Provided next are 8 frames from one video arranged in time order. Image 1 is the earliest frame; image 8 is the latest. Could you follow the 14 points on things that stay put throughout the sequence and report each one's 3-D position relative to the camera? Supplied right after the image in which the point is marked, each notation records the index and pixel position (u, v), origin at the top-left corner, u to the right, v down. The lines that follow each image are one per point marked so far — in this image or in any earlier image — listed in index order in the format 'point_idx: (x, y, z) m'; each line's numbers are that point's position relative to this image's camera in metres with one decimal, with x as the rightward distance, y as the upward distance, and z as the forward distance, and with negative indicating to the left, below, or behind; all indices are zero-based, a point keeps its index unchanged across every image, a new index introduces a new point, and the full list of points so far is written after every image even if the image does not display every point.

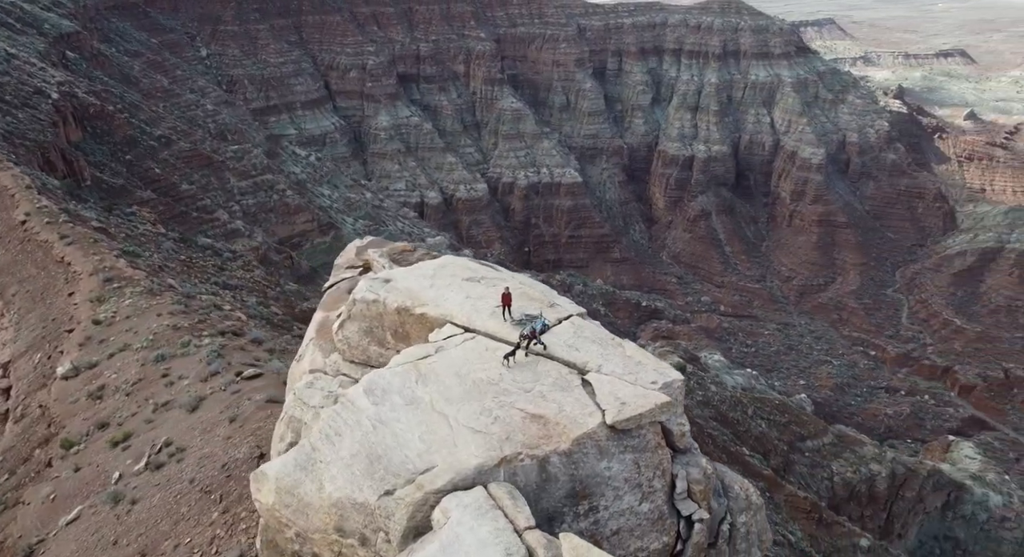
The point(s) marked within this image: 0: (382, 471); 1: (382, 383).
0: (-1.4, -2.0, +7.9) m
1: (-1.5, -1.3, +9.0) m
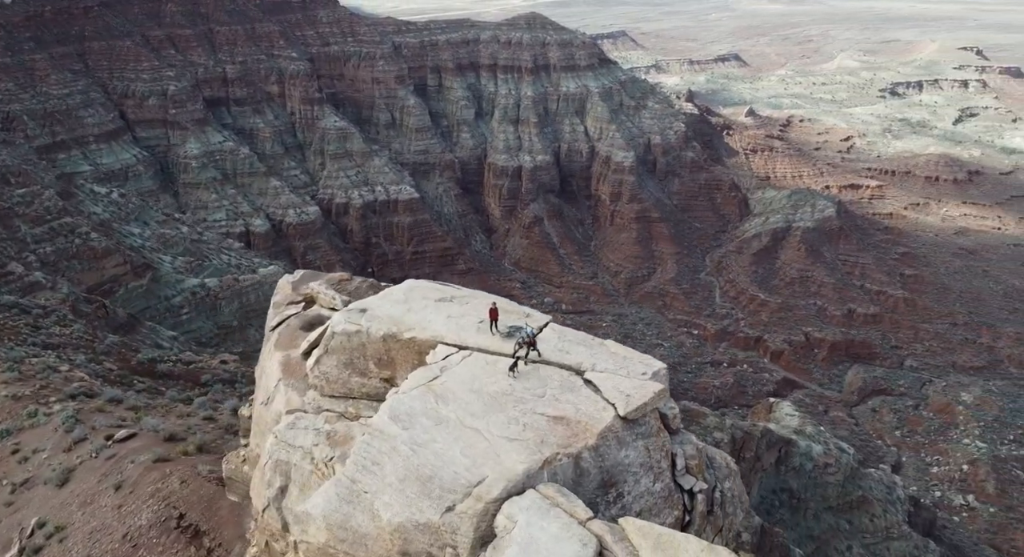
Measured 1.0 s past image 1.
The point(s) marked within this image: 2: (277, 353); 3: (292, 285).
0: (-0.8, -2.3, +8.2) m
1: (-1.3, -1.6, +9.2) m
2: (-3.9, -1.2, +12.4) m
3: (-4.2, -0.1, +14.5) m
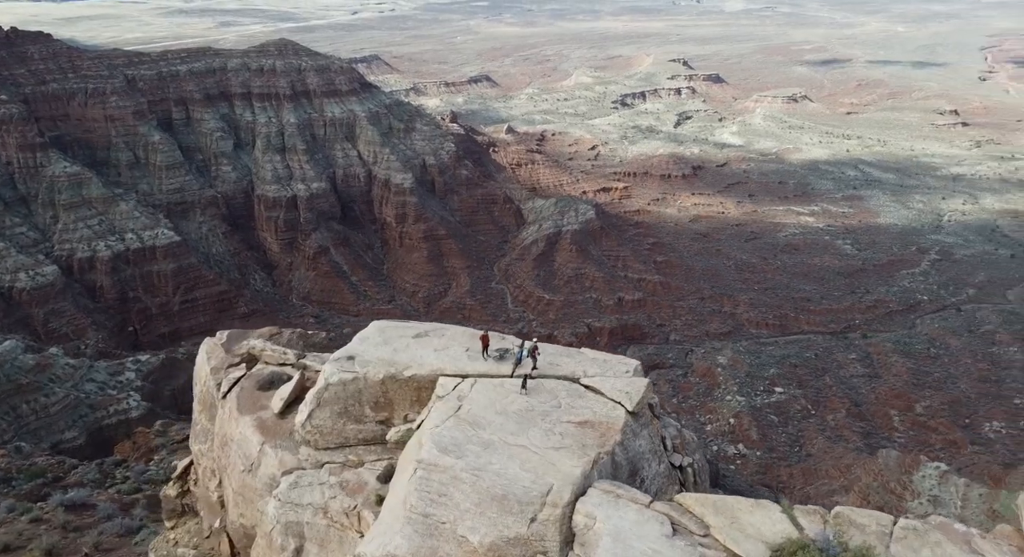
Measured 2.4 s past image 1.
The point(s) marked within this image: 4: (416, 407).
0: (0.0, -2.7, +8.8) m
1: (-0.8, -2.1, +9.7) m
2: (-4.2, -2.2, +11.9) m
3: (-5.3, -1.2, +13.9) m
4: (-1.5, -1.9, +11.3) m
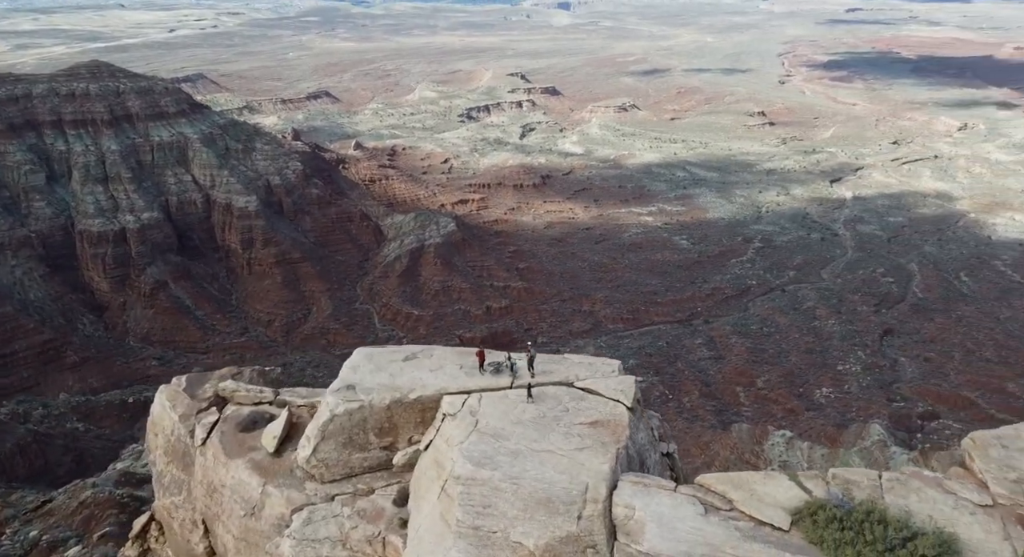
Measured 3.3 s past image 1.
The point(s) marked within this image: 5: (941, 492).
0: (+0.6, -2.8, +9.3) m
1: (-0.4, -2.3, +10.0) m
2: (-4.2, -2.8, +11.5) m
3: (-5.8, -2.0, +13.2) m
4: (-1.4, -2.3, +11.4) m
5: (+5.6, -2.8, +9.7) m
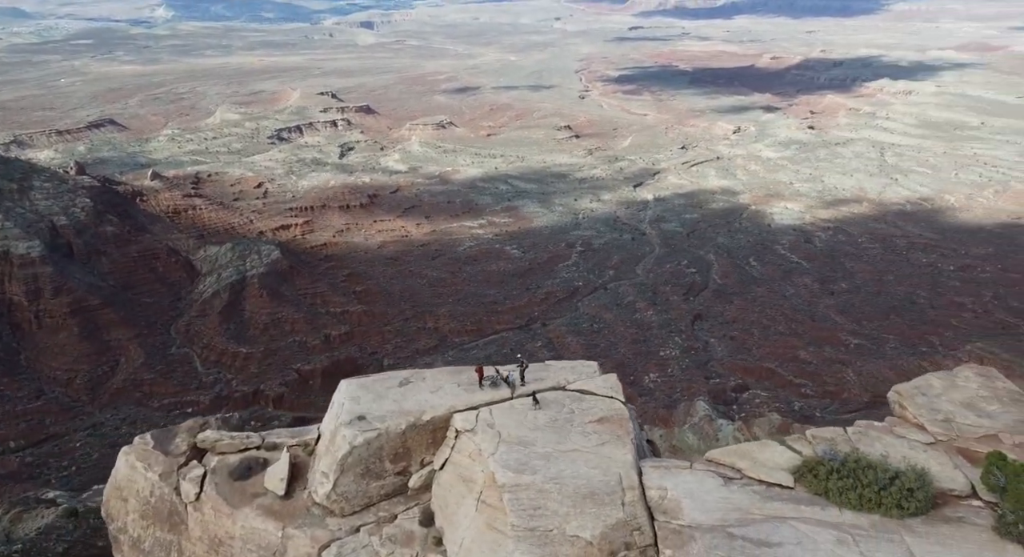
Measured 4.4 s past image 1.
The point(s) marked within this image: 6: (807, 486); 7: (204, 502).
0: (+1.2, -2.9, +10.1) m
1: (0.0, -2.6, +10.5) m
2: (-4.0, -3.4, +11.1) m
3: (-5.9, -2.8, +12.4) m
4: (-1.2, -2.6, +11.6) m
5: (+5.9, -2.5, +11.6) m
6: (+4.2, -2.9, +10.5) m
7: (-4.7, -3.4, +11.4) m
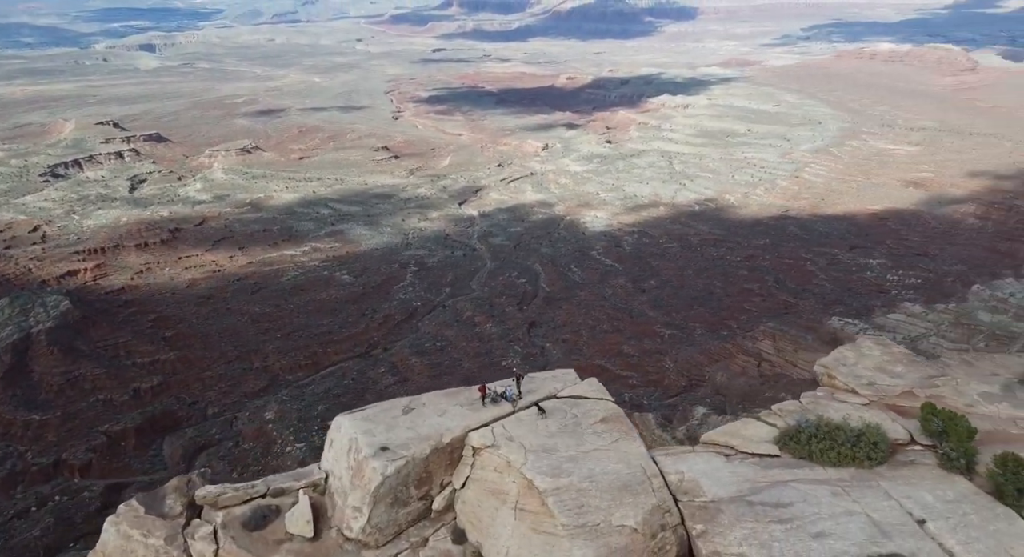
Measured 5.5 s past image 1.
0: (+1.8, -3.1, +11.0) m
1: (+0.5, -2.8, +11.2) m
2: (-3.4, -4.0, +10.8) m
3: (-5.7, -3.6, +11.5) m
4: (-1.0, -3.0, +12.0) m
5: (+6.0, -2.2, +13.6) m
6: (+4.5, -2.8, +12.1) m
7: (-4.2, -4.1, +10.9) m
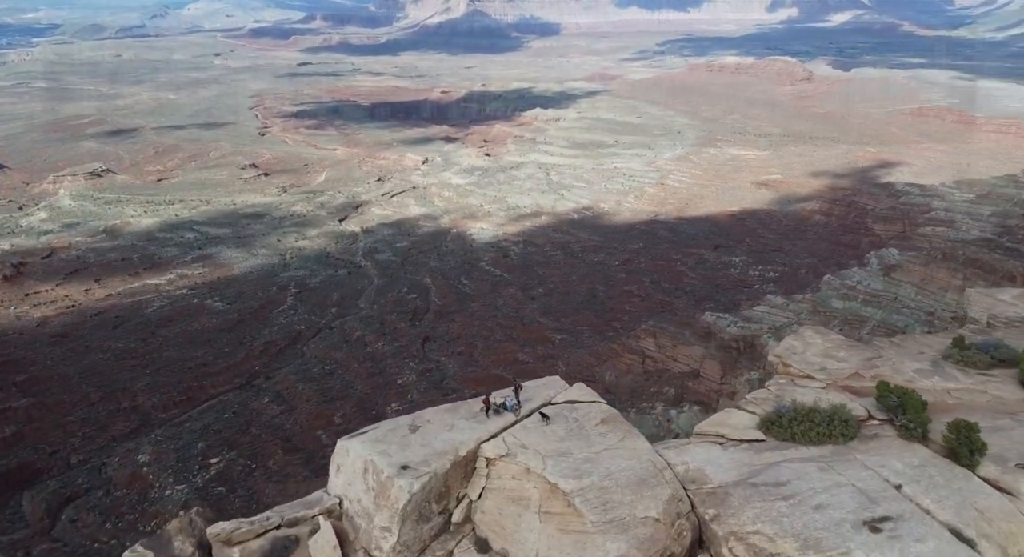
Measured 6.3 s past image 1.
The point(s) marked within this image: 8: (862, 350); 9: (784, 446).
0: (+2.2, -3.2, +11.7) m
1: (+0.8, -3.0, +11.6) m
2: (-2.9, -4.4, +10.6) m
3: (-5.3, -4.1, +11.0) m
4: (-0.7, -3.3, +12.2) m
5: (+5.8, -2.2, +15.0) m
6: (+4.7, -2.8, +13.2) m
7: (-3.7, -4.5, +10.6) m
8: (+7.9, -1.6, +16.9) m
9: (+4.7, -2.9, +13.0) m
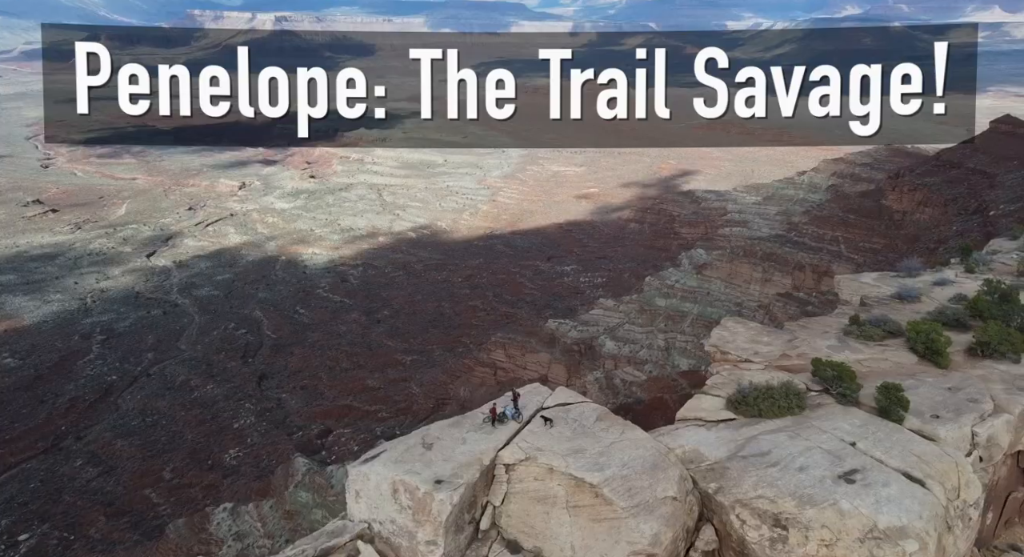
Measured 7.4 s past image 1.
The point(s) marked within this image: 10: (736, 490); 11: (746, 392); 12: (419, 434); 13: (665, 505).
0: (+2.5, -3.2, +12.8) m
1: (+1.2, -3.1, +12.5) m
2: (-2.0, -4.8, +10.6) m
3: (-4.5, -4.7, +10.5) m
4: (-0.4, -3.6, +12.7) m
5: (+5.3, -2.1, +16.8) m
6: (+4.6, -2.7, +14.9) m
7: (-2.8, -4.9, +10.4) m
8: (+6.9, -1.4, +19.2) m
9: (+4.7, -2.8, +14.7) m
10: (+3.9, -3.6, +12.8) m
11: (+4.7, -2.3, +15.4) m
12: (-1.6, -2.8, +13.3) m
13: (+2.5, -3.7, +12.2) m
